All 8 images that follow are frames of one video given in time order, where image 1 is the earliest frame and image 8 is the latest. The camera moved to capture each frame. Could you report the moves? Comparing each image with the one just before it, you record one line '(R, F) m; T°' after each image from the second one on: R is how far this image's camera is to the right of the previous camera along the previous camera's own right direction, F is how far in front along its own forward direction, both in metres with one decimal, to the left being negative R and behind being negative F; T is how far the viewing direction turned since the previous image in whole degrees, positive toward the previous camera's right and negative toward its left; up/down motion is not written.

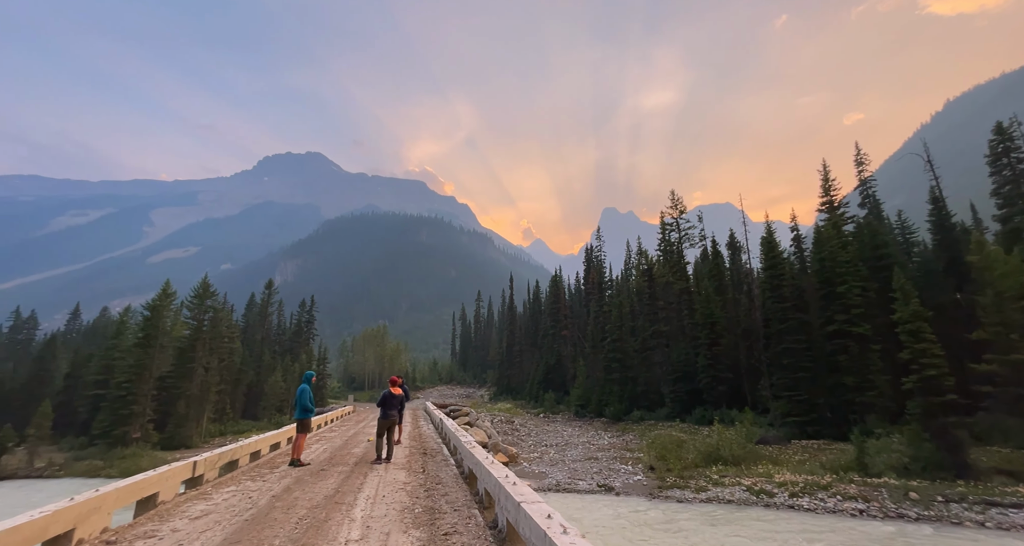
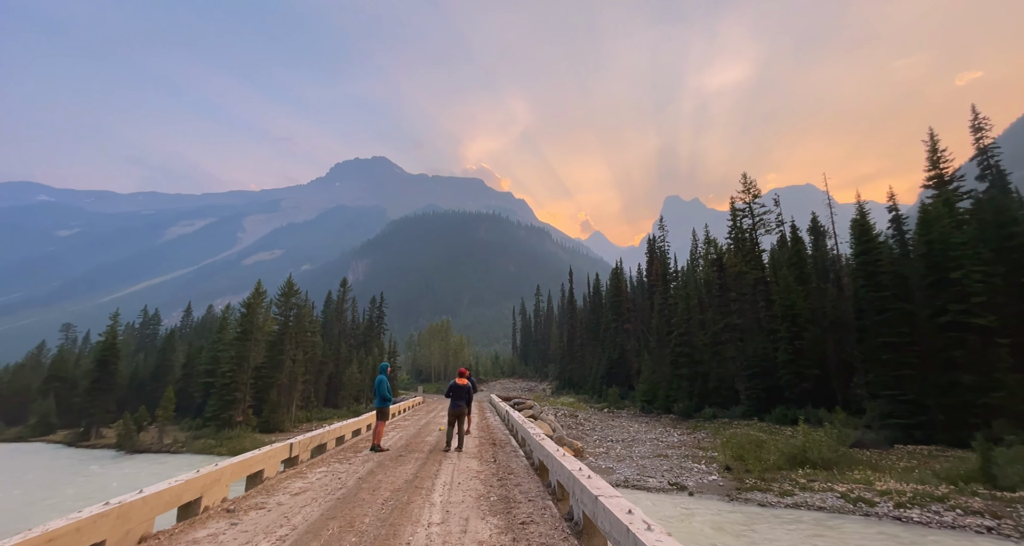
(-0.1, 0.0) m; -8°
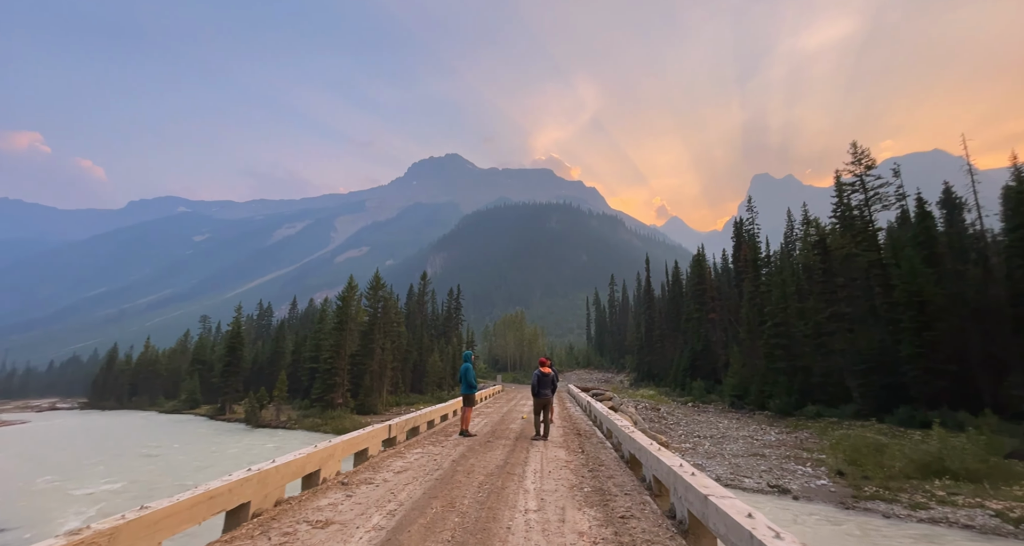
(-0.1, 0.0) m; -9°
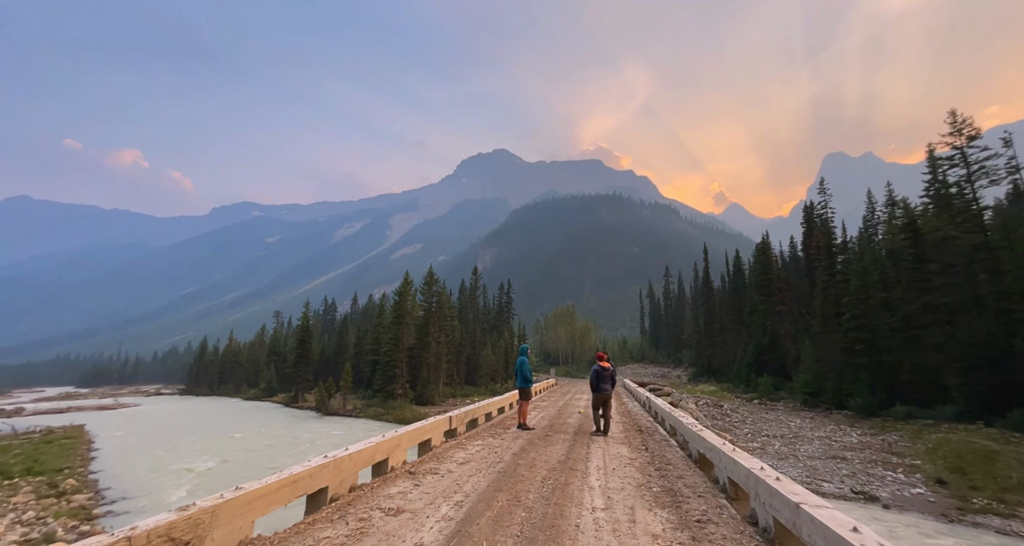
(-0.1, +0.1) m; -7°
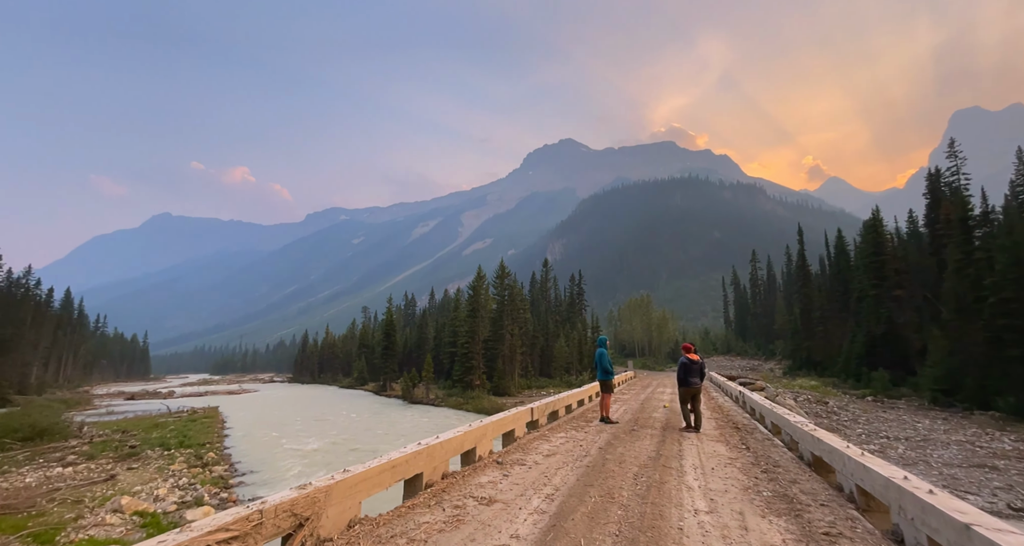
(-0.1, +0.1) m; -9°
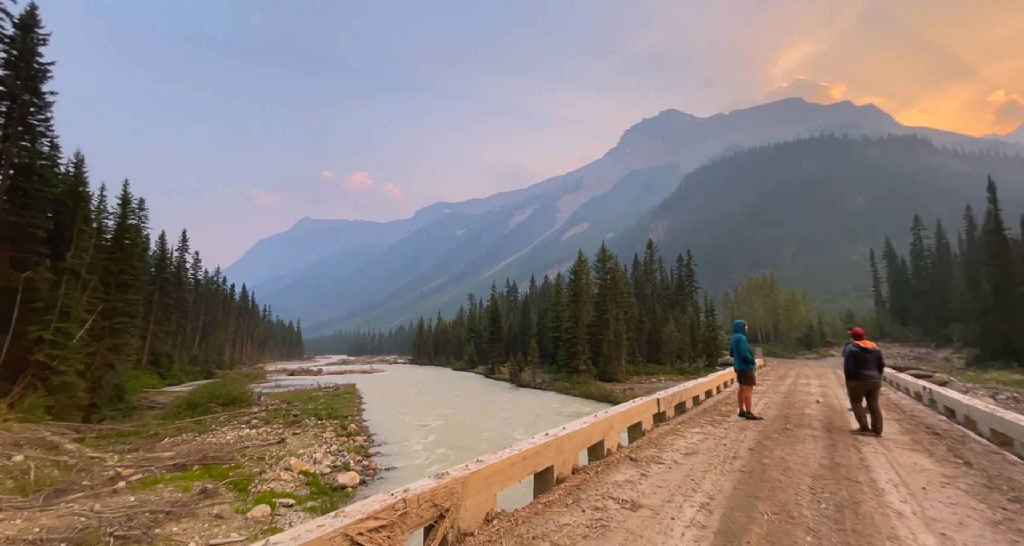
(-0.3, +0.4) m; -13°
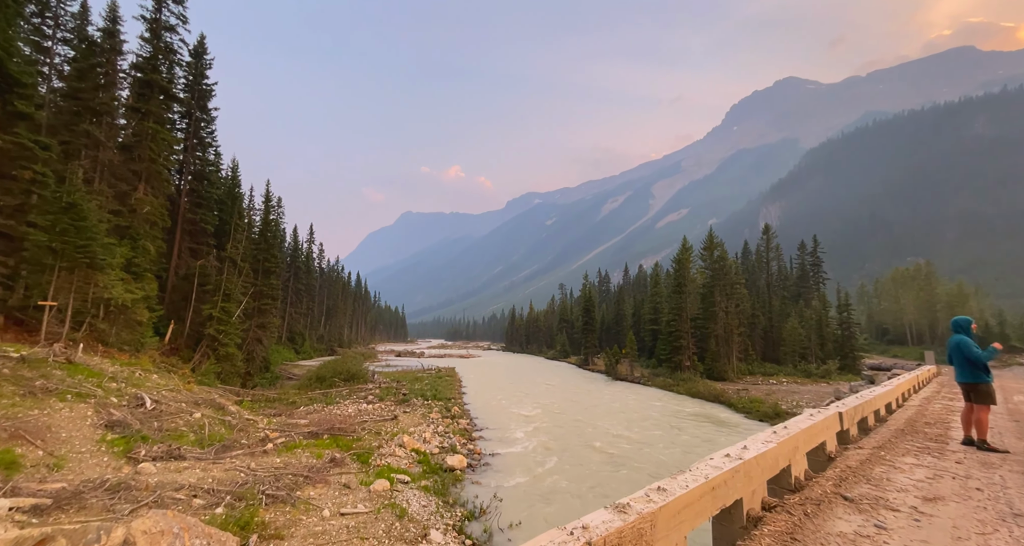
(-0.8, +1.0) m; -12°
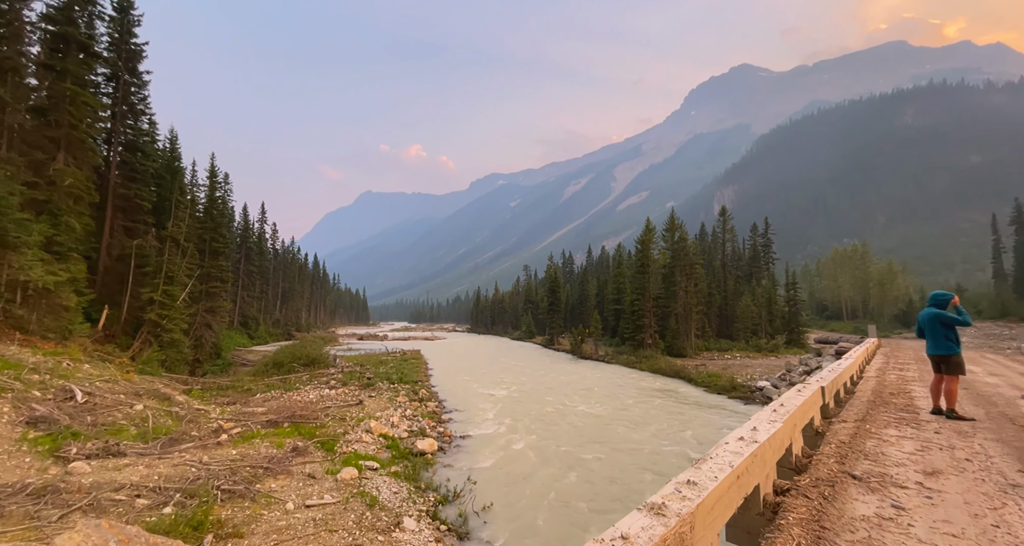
(-0.3, +0.6) m; +5°
